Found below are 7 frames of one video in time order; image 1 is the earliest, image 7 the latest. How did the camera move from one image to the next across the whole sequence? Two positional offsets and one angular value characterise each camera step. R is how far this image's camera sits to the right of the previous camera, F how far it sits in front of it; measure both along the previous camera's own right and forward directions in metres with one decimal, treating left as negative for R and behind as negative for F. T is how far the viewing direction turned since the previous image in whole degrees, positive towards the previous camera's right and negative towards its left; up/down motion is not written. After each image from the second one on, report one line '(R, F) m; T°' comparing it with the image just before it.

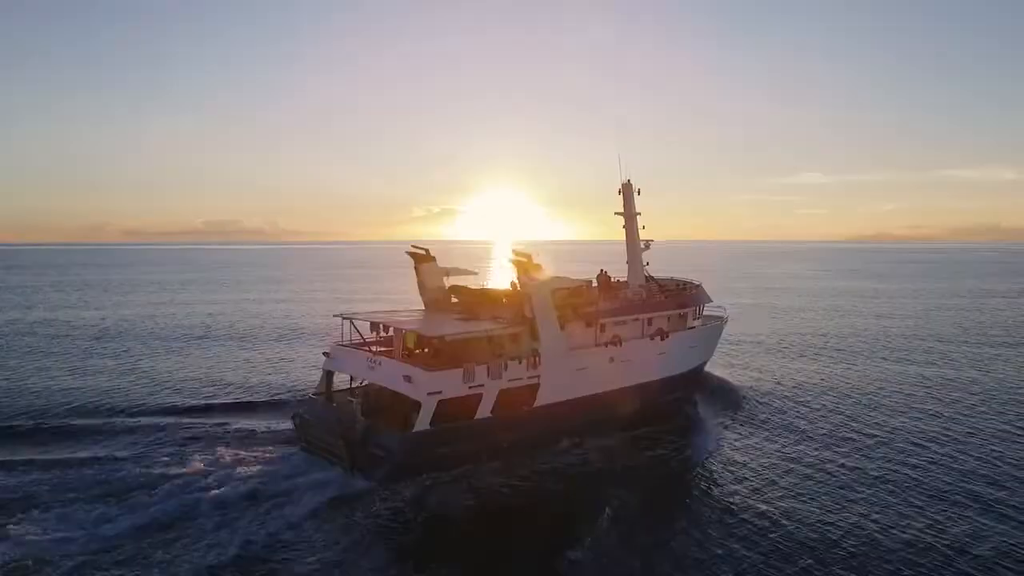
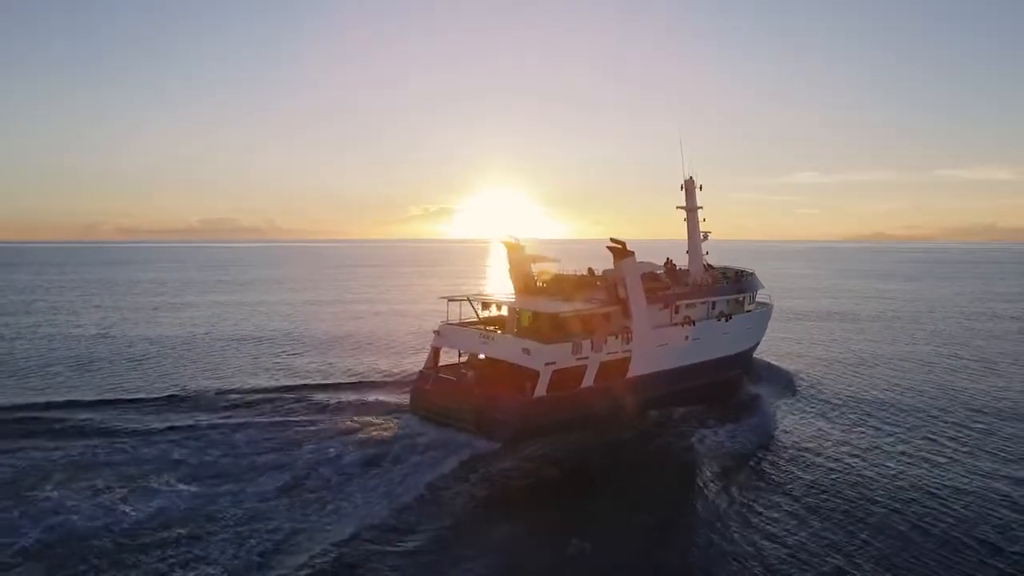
(-1.2, -0.8) m; 0°
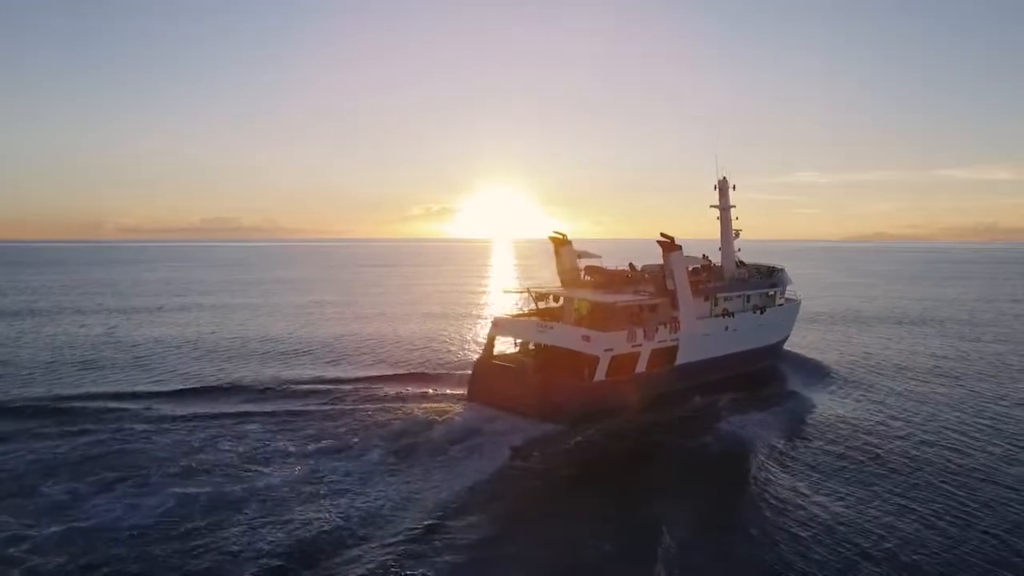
(-0.7, -0.5) m; 0°
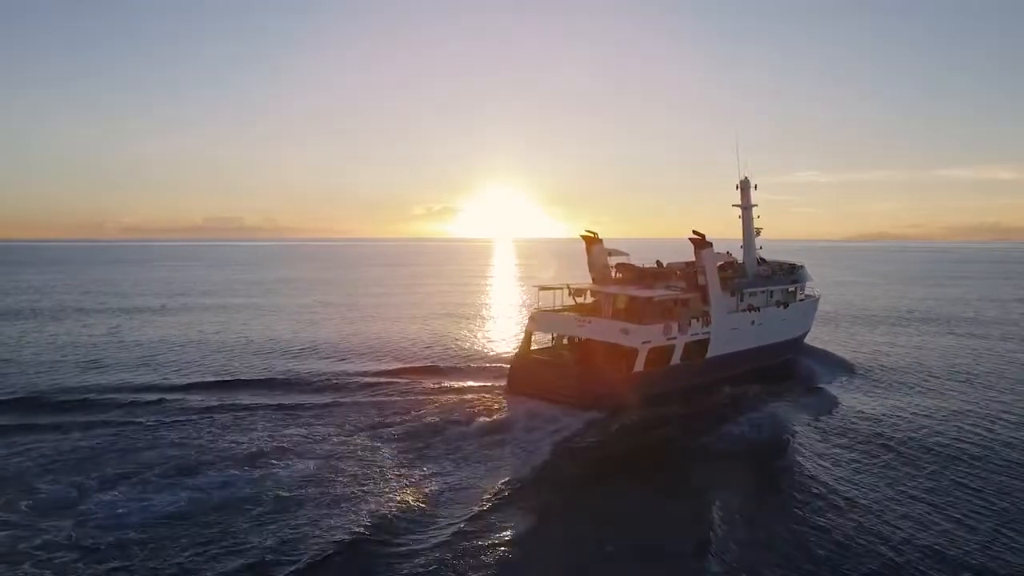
(-0.5, -0.4) m; 0°
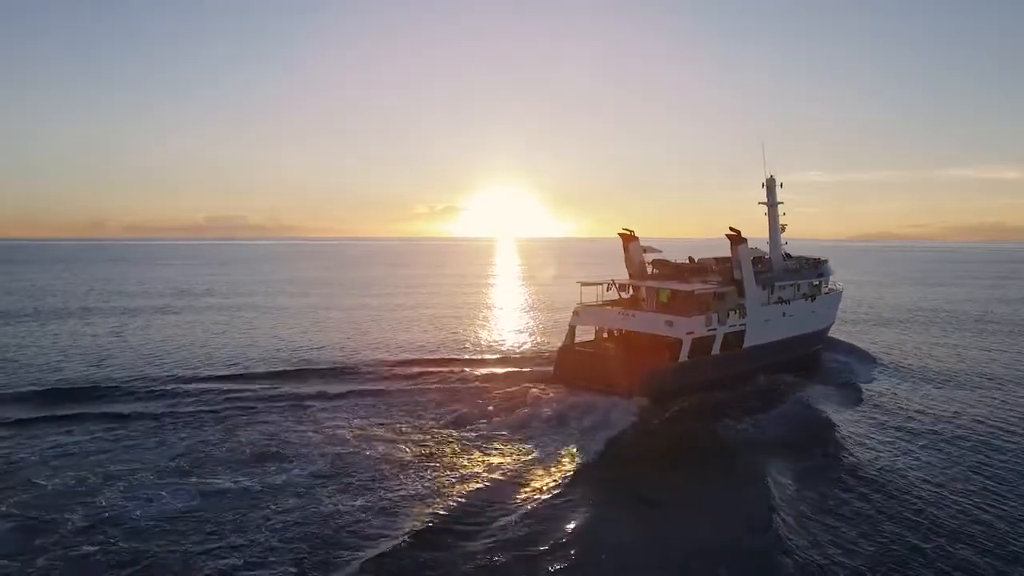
(-0.6, -0.5) m; 0°
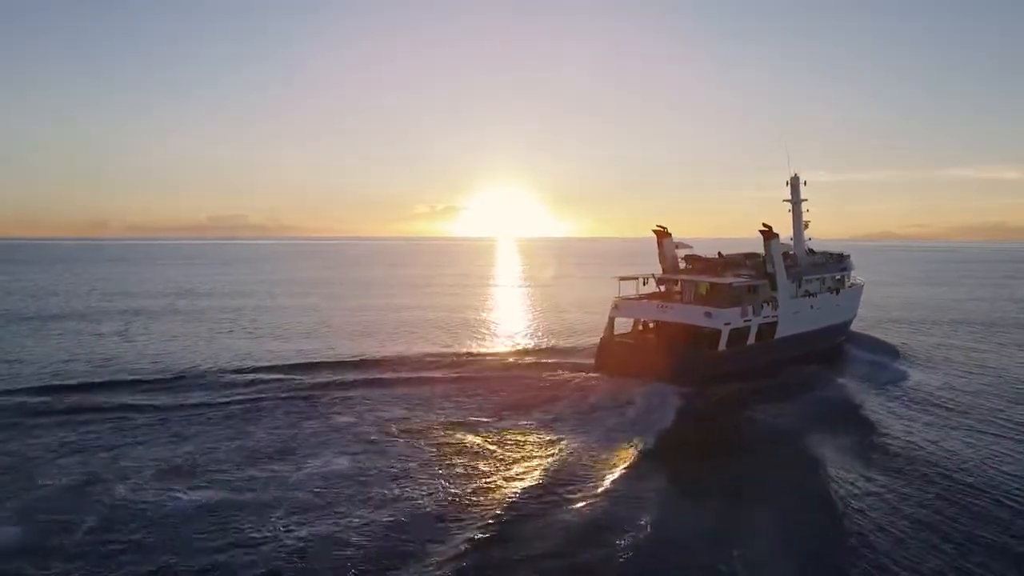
(-0.7, -0.5) m; 0°
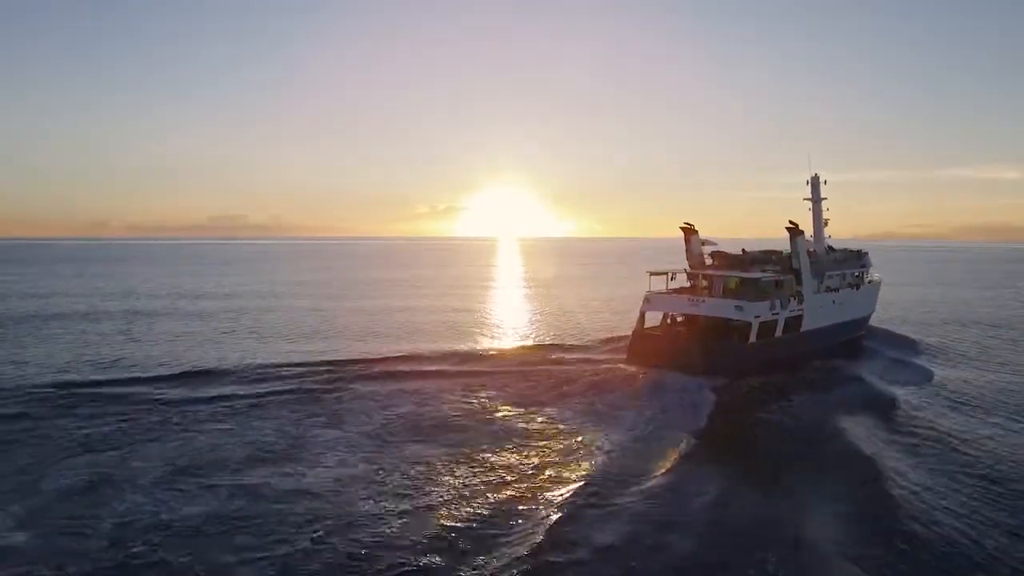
(-0.6, -0.4) m; 0°
